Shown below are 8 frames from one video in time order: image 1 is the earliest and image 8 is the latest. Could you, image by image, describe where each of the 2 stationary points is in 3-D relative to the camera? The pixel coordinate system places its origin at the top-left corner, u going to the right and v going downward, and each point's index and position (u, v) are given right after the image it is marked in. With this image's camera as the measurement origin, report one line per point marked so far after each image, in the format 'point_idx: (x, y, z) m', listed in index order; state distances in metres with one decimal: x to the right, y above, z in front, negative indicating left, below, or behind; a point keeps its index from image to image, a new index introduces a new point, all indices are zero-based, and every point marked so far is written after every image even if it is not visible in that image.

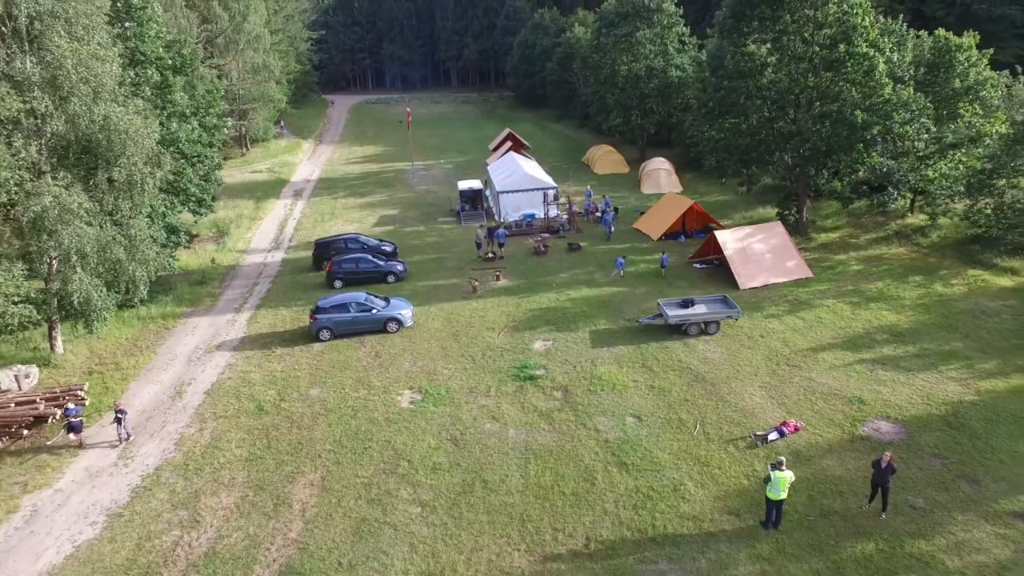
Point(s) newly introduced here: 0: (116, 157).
0: (-8.0, +2.7, +17.1) m
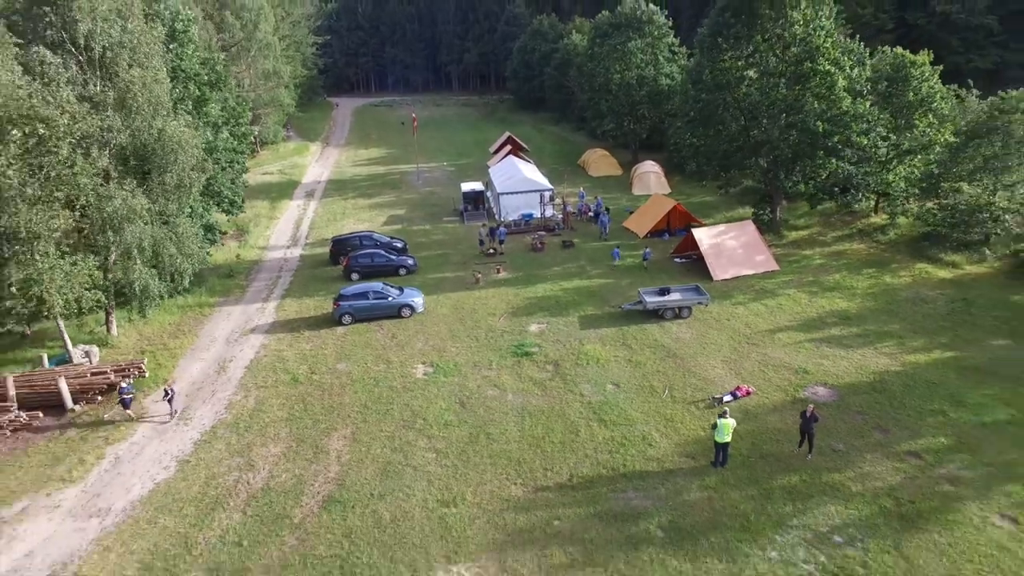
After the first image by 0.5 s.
0: (-8.0, +3.0, +19.7) m
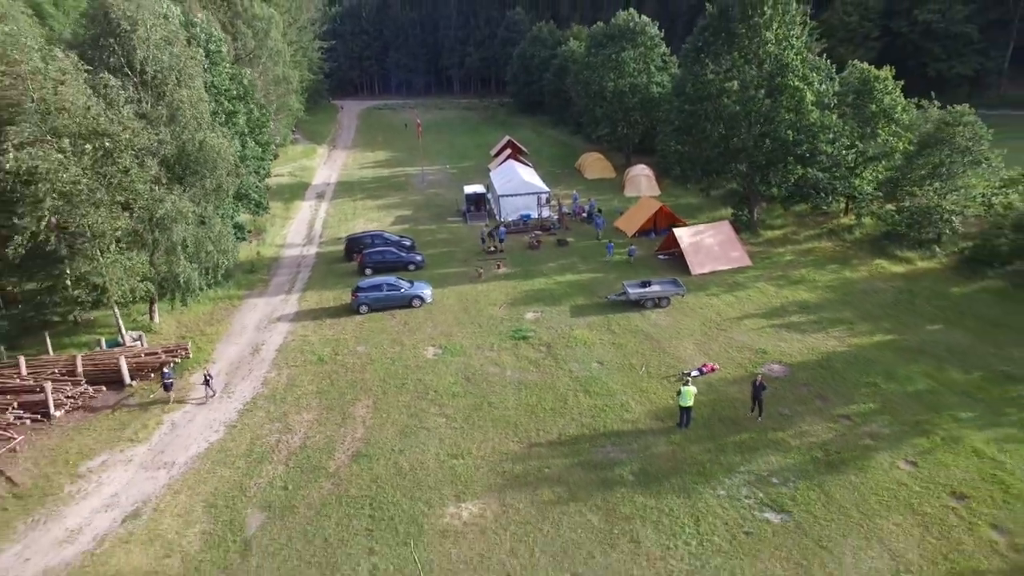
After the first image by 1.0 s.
0: (-8.1, +3.2, +22.4) m
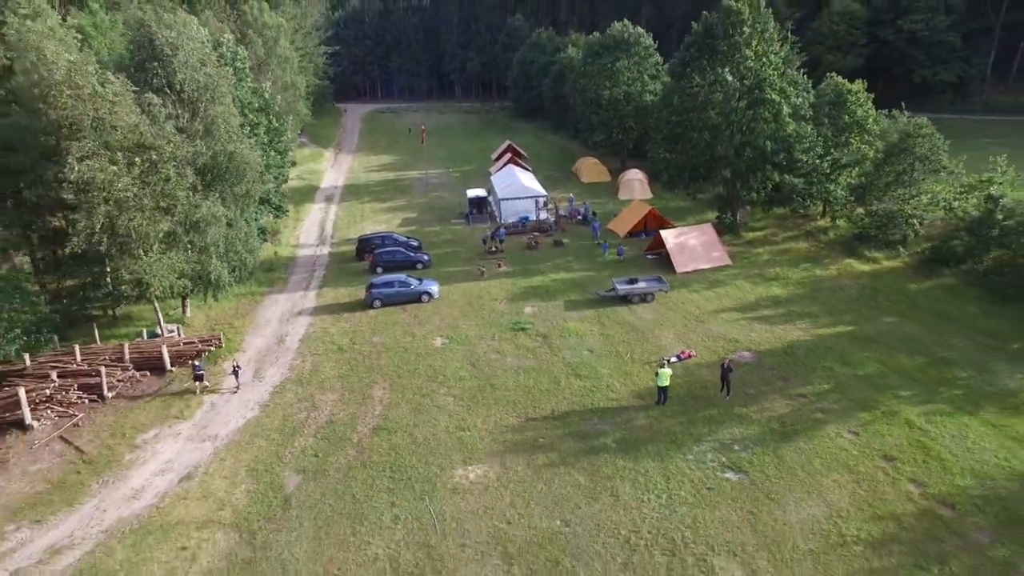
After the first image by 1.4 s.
0: (-8.1, +3.3, +24.8) m
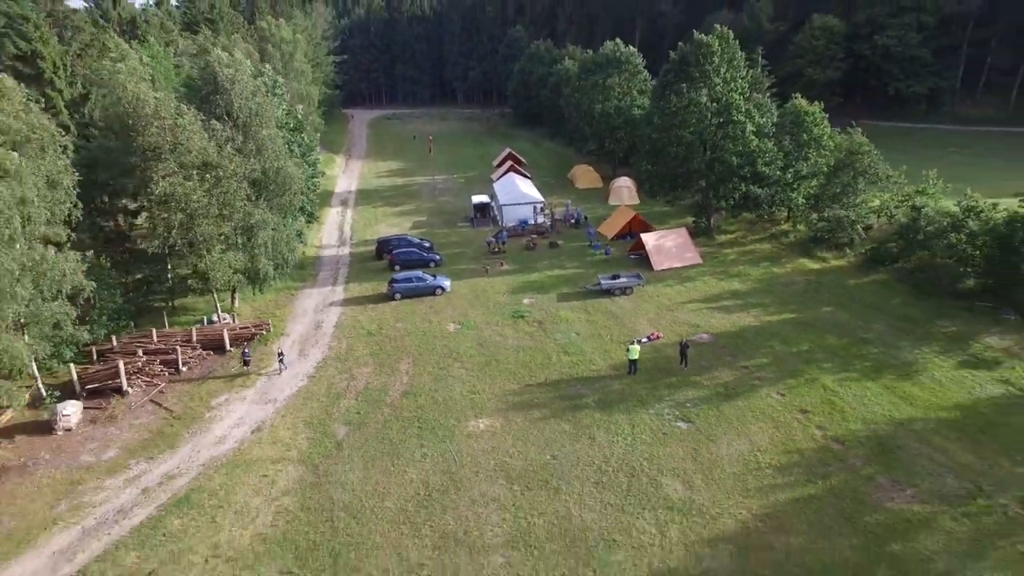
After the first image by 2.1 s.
0: (-8.0, +3.5, +29.4) m
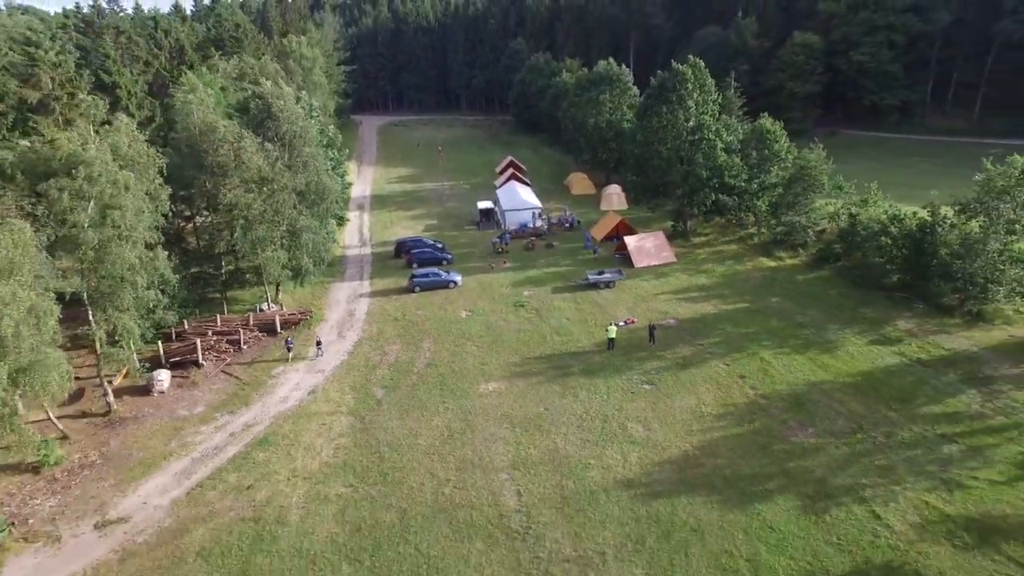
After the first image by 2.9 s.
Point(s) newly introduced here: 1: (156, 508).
0: (-8.0, +3.7, +34.9) m
1: (-8.6, -5.3, +20.0) m
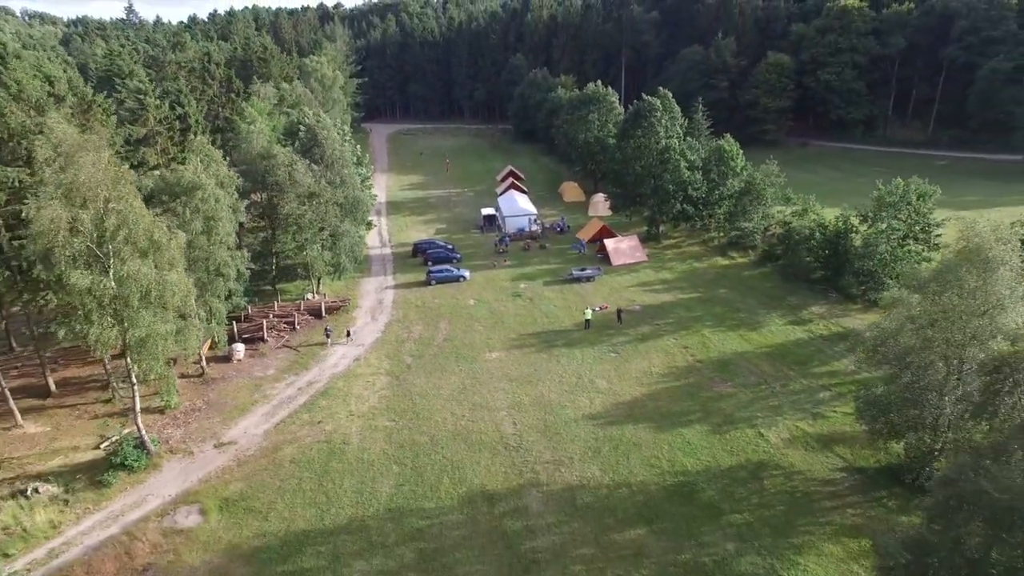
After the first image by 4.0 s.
0: (-8.0, +4.1, +42.8) m
1: (-8.7, -4.9, +27.8) m
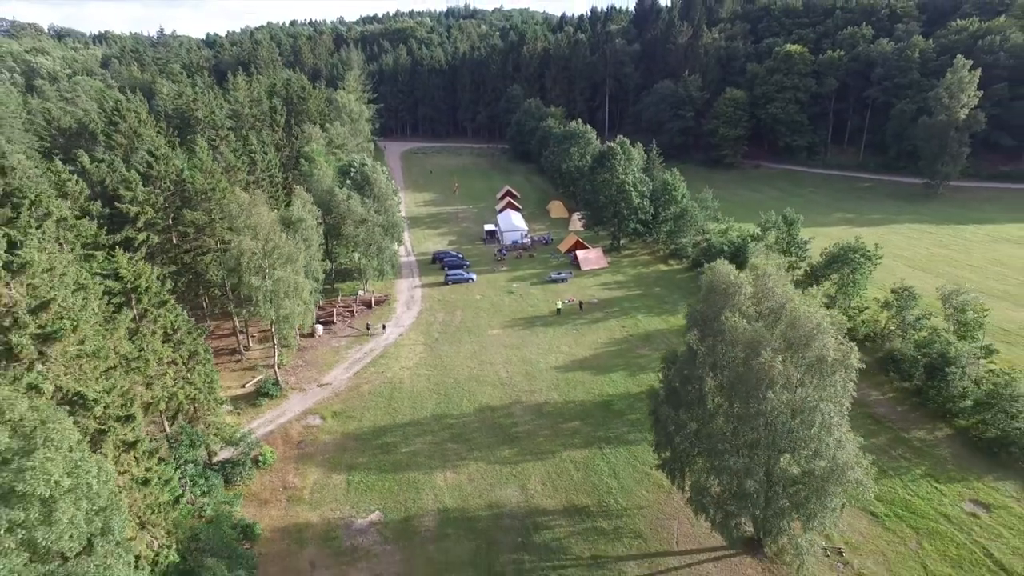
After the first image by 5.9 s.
0: (-8.3, +4.1, +58.5) m
1: (-9.0, -4.8, +43.5) m
